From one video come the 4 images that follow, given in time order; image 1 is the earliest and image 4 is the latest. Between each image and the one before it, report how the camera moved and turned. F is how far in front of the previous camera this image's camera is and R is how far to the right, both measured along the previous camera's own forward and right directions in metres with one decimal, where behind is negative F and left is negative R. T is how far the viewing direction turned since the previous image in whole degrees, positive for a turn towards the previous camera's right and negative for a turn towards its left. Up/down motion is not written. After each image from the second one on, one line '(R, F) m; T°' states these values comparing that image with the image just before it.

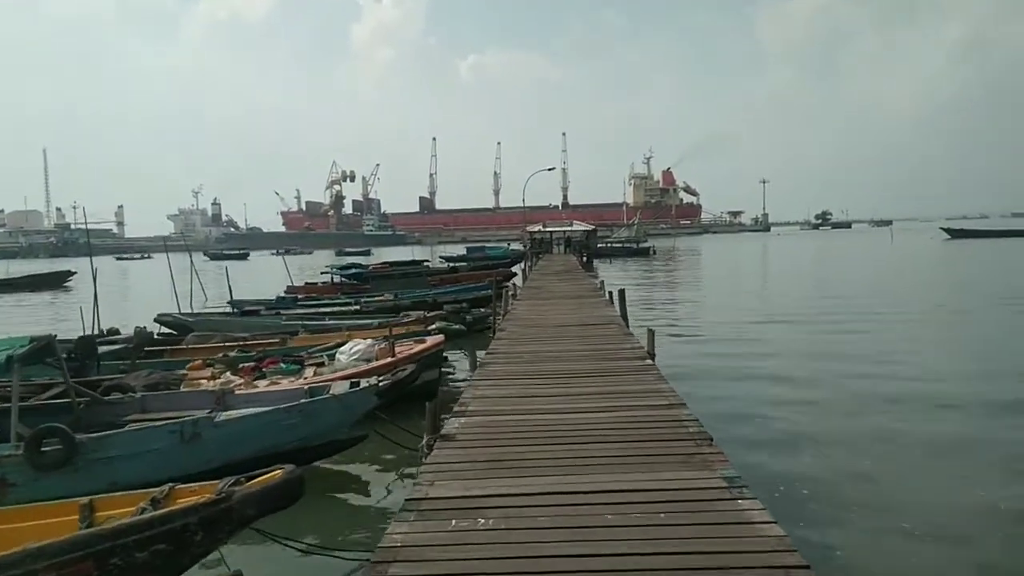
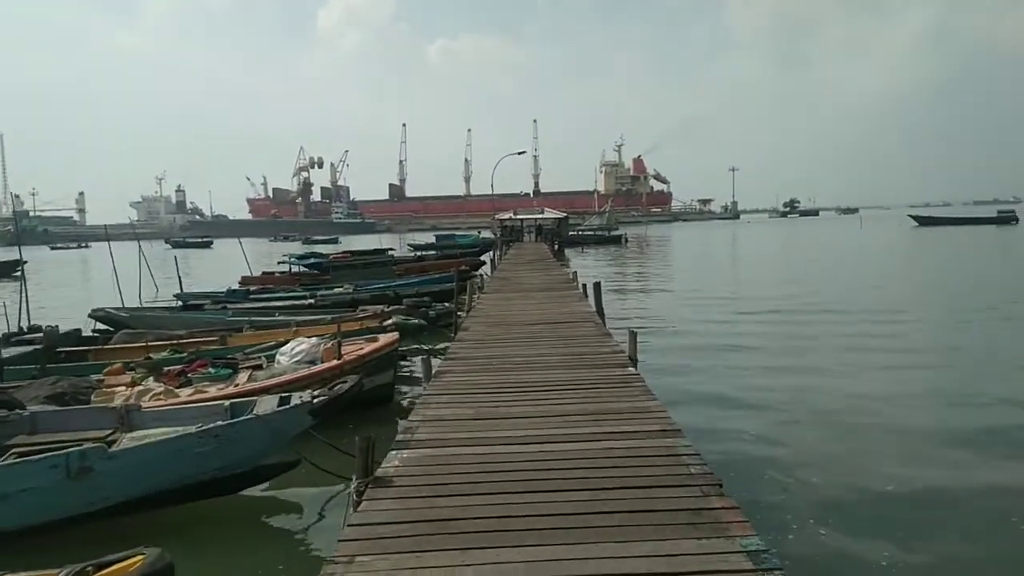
(+0.1, +1.3) m; +2°
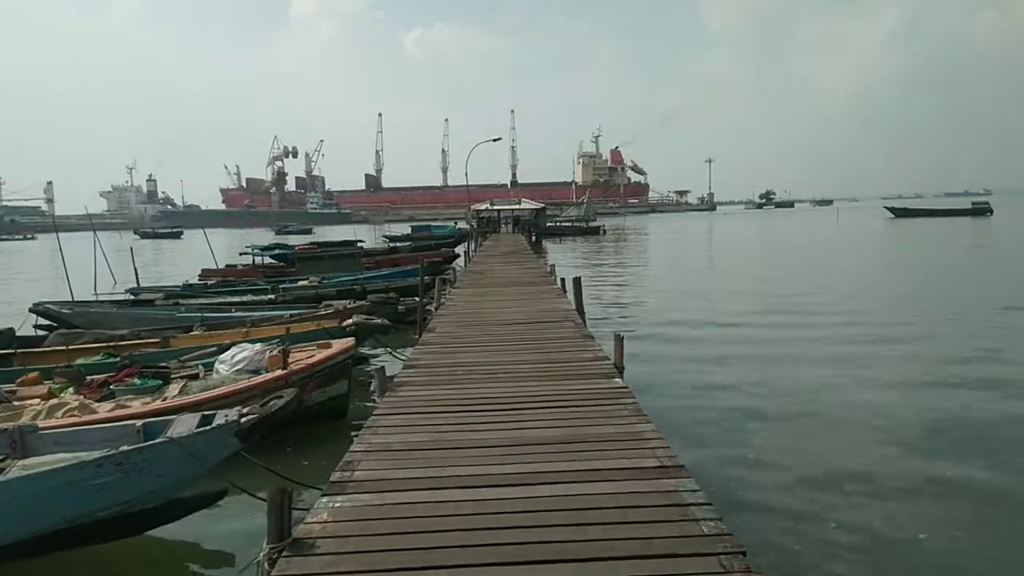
(+0.1, +1.0) m; +2°
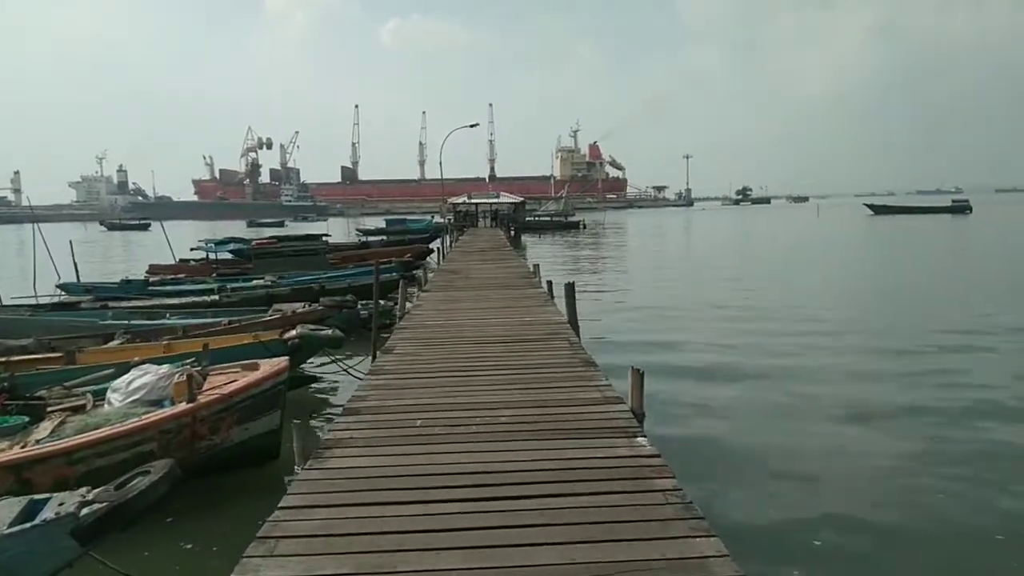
(0.0, +1.9) m; +2°
